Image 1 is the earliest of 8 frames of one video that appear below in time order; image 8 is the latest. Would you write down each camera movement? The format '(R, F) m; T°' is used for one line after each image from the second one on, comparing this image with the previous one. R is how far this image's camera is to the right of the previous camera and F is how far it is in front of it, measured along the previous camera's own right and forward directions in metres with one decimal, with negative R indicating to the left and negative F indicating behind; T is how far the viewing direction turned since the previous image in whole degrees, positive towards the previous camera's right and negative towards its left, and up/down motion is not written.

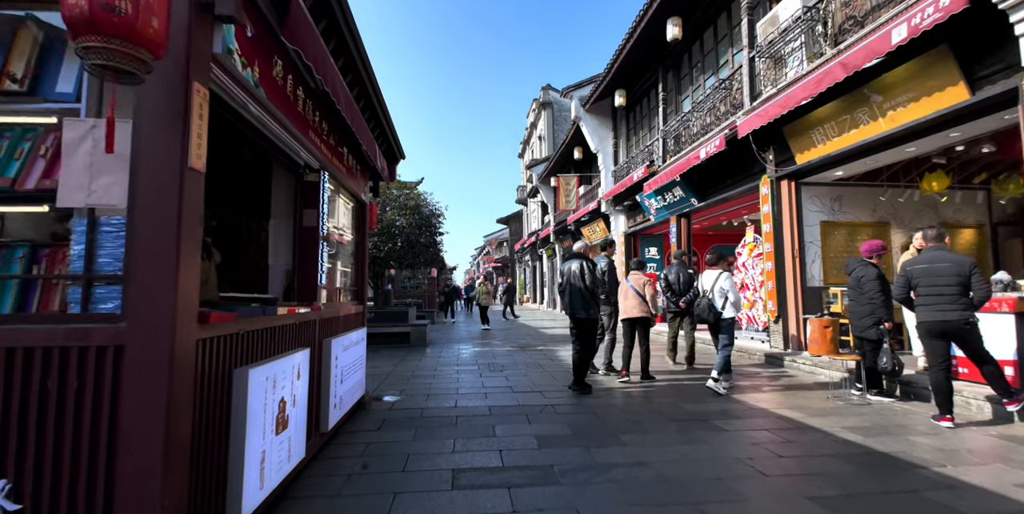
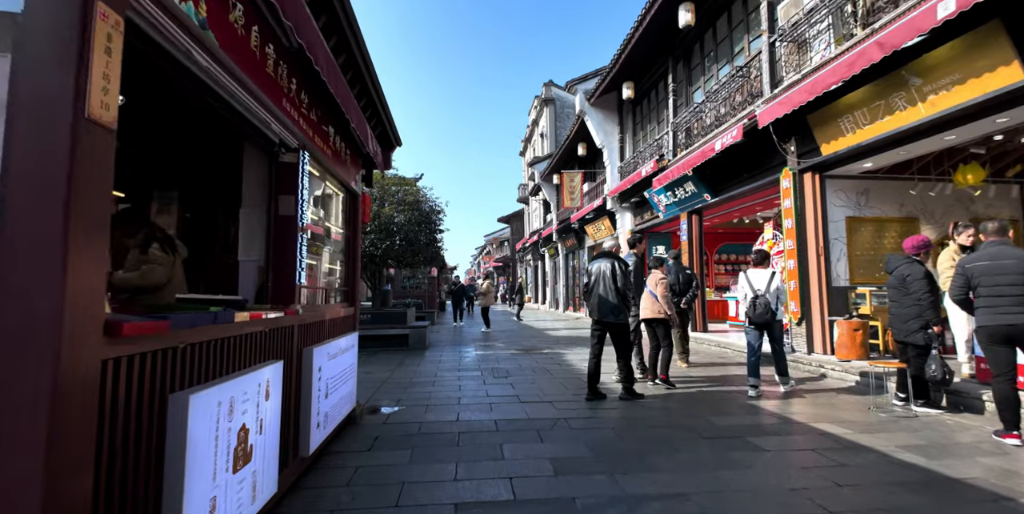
(-0.1, +0.5) m; 0°
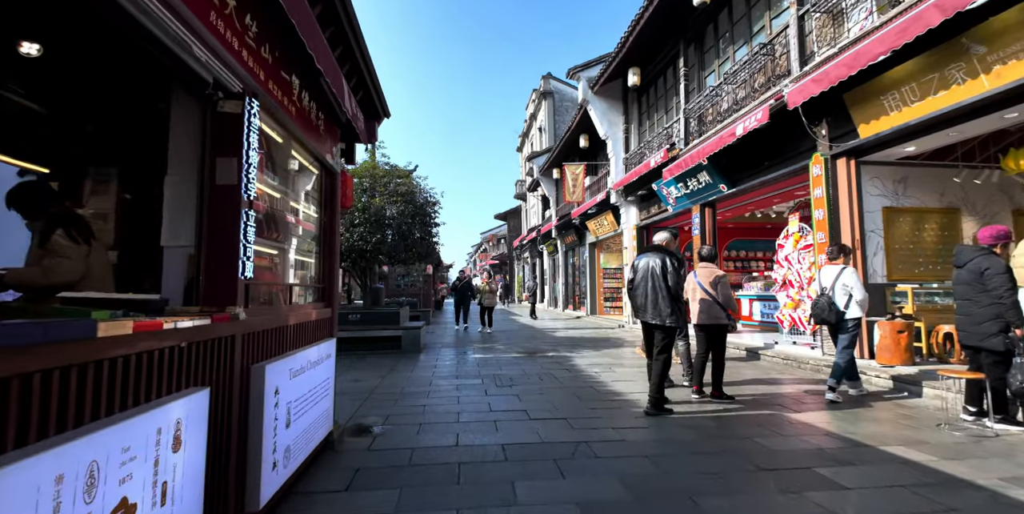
(-0.1, +0.7) m; +1°
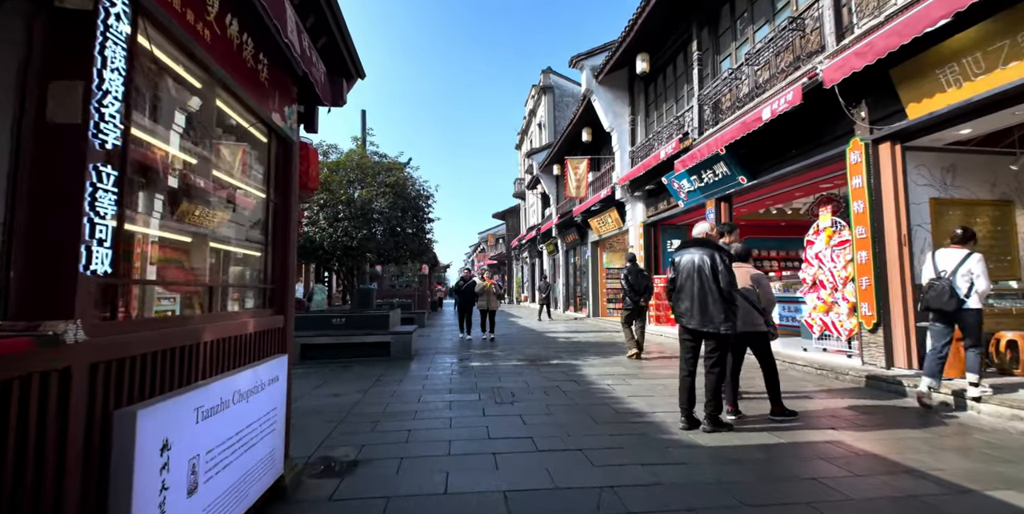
(0.0, +0.7) m; 0°
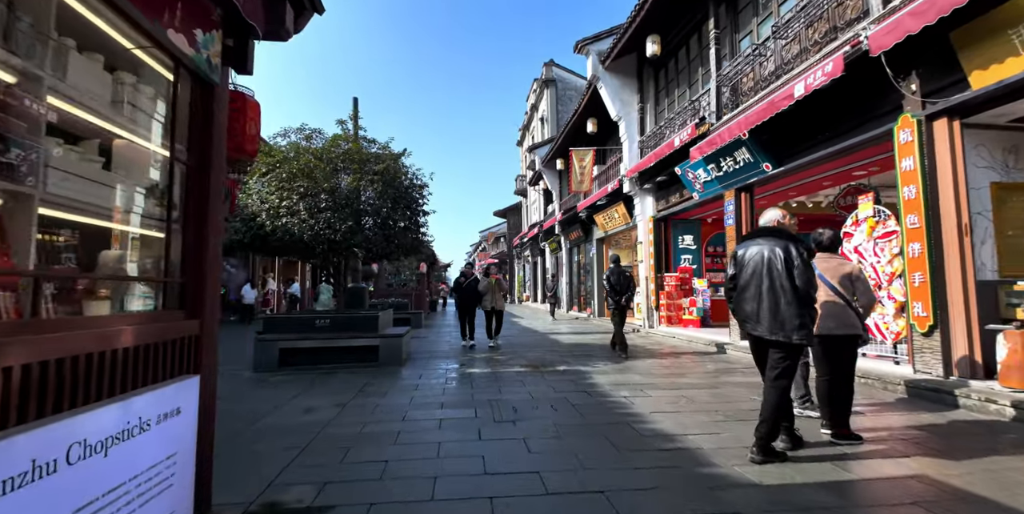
(0.0, +0.7) m; 0°
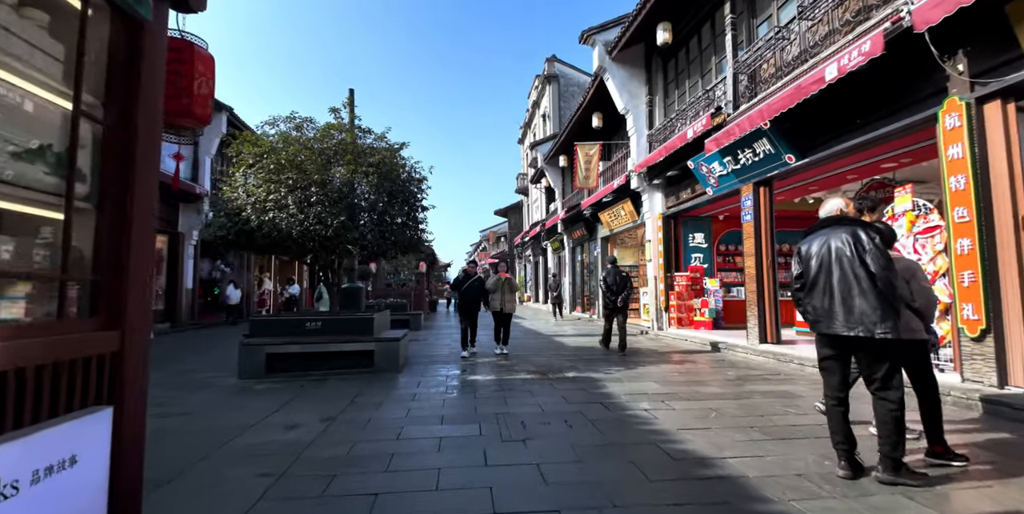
(-0.1, +0.5) m; 0°
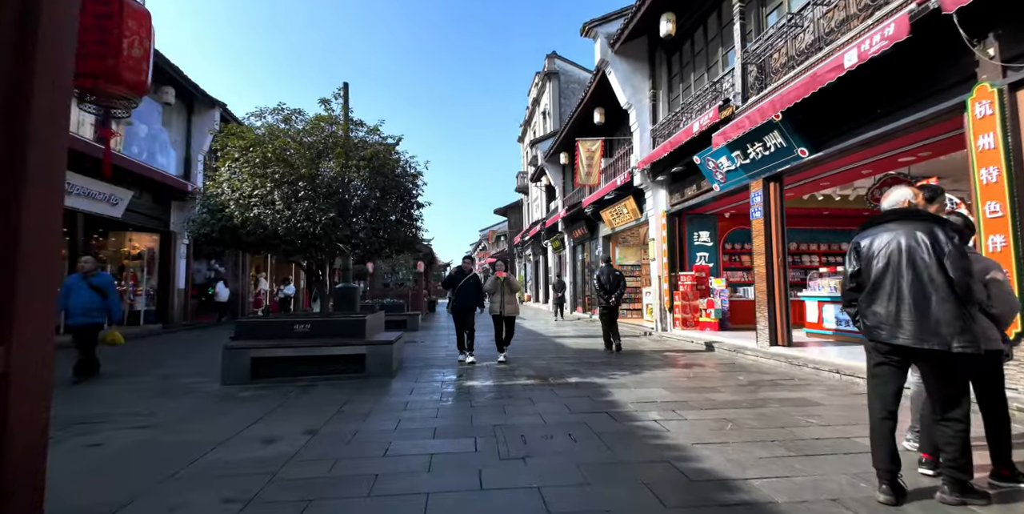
(0.0, +0.3) m; 0°
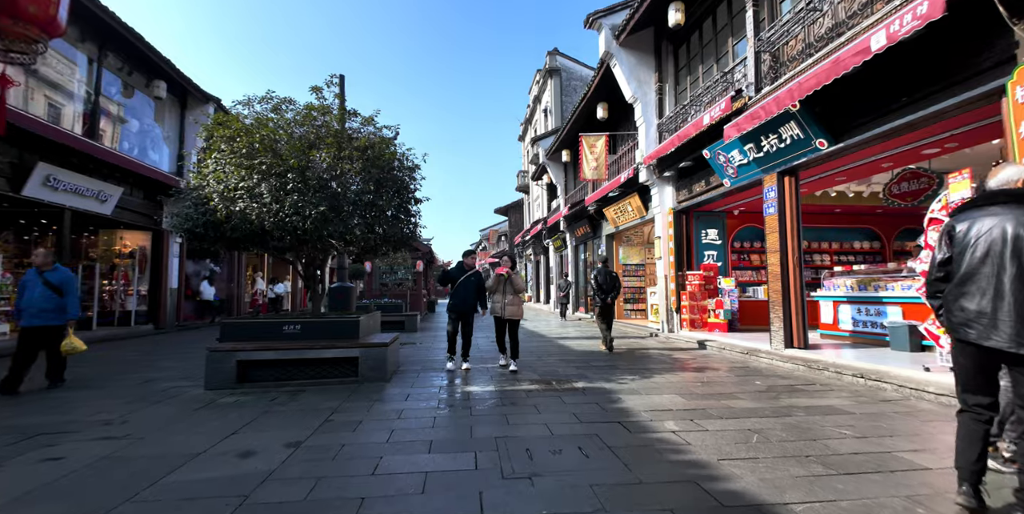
(0.0, +0.3) m; 0°
